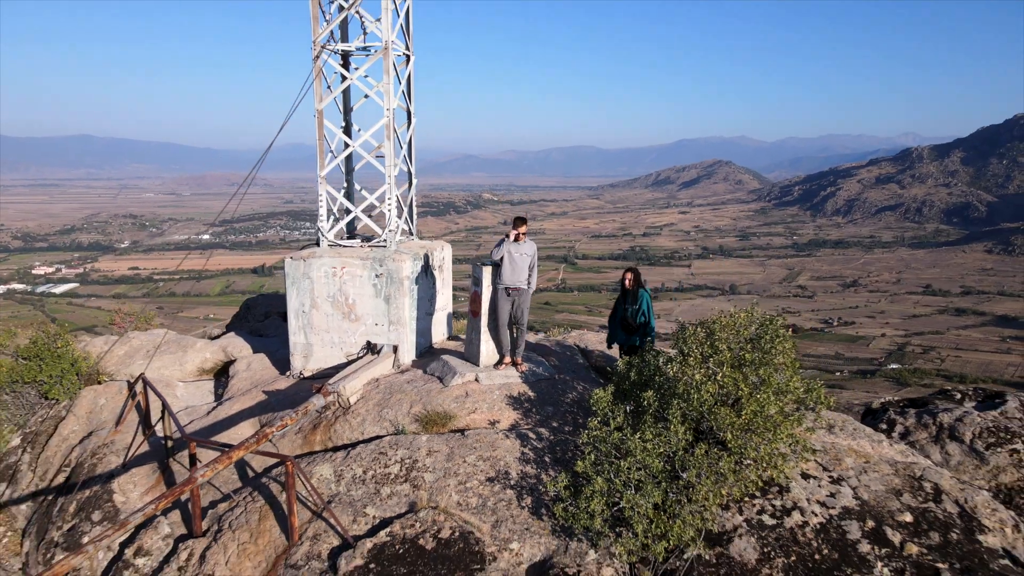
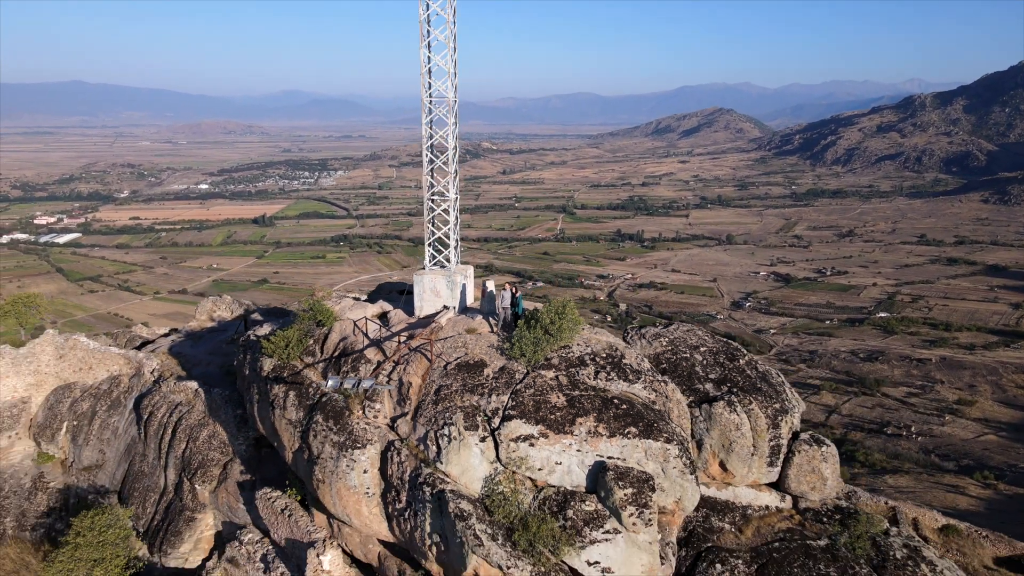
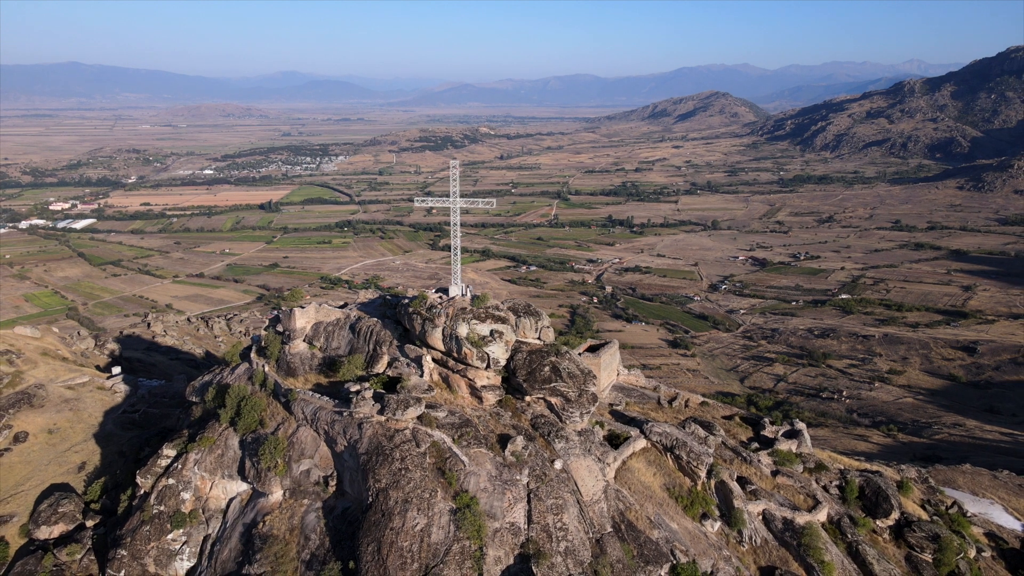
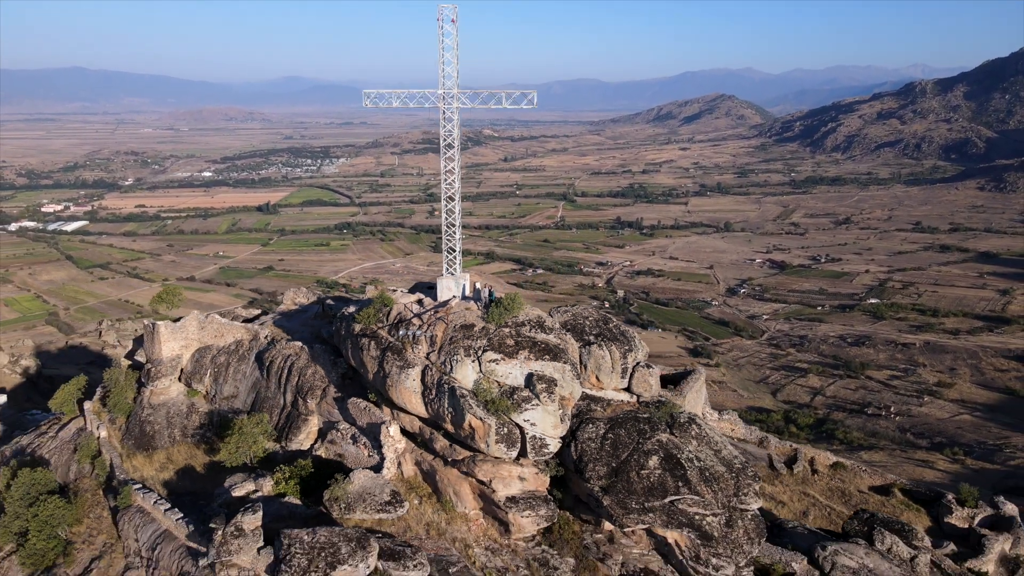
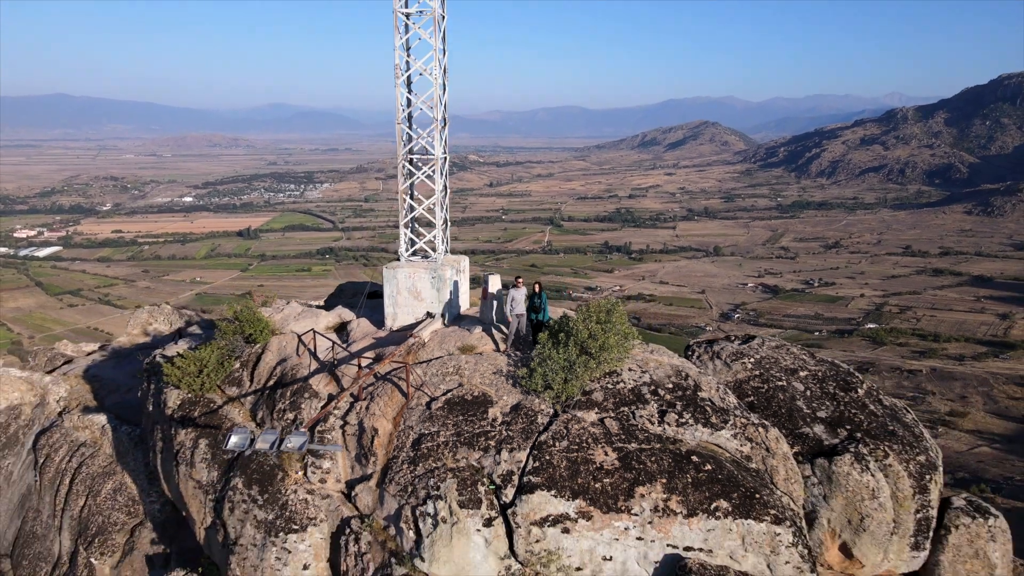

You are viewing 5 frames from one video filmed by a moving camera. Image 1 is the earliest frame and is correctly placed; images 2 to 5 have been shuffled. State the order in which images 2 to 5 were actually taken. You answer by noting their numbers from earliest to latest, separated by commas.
5, 2, 4, 3
